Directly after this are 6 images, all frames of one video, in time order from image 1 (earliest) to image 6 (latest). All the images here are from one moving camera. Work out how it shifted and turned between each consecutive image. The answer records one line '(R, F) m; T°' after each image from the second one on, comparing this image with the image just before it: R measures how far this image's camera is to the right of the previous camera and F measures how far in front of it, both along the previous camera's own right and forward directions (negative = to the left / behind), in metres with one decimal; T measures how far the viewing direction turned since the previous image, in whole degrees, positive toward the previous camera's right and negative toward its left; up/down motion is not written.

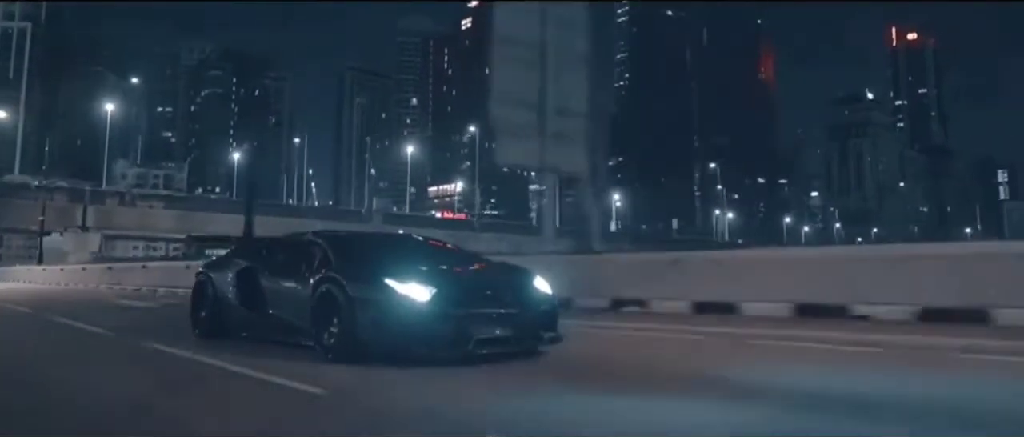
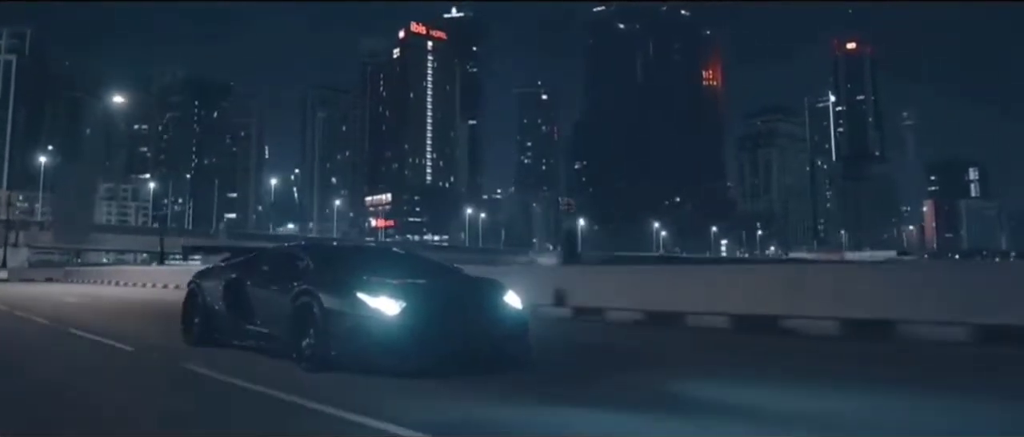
(-0.2, -0.4) m; +3°
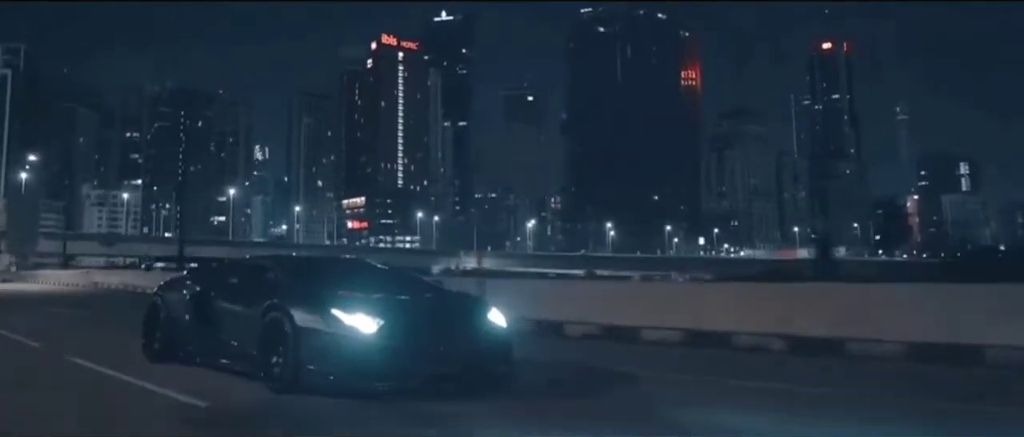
(0.0, +0.5) m; +1°
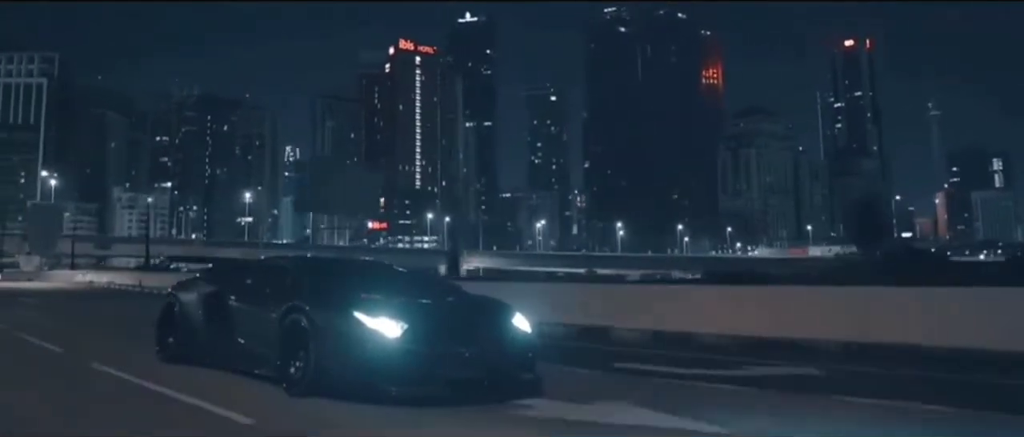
(0.0, +0.2) m; -1°
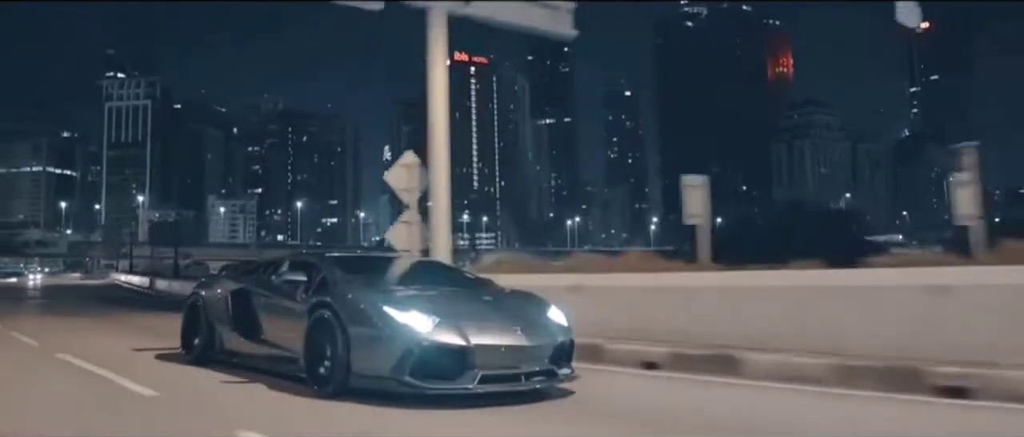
(+0.3, +0.2) m; -4°
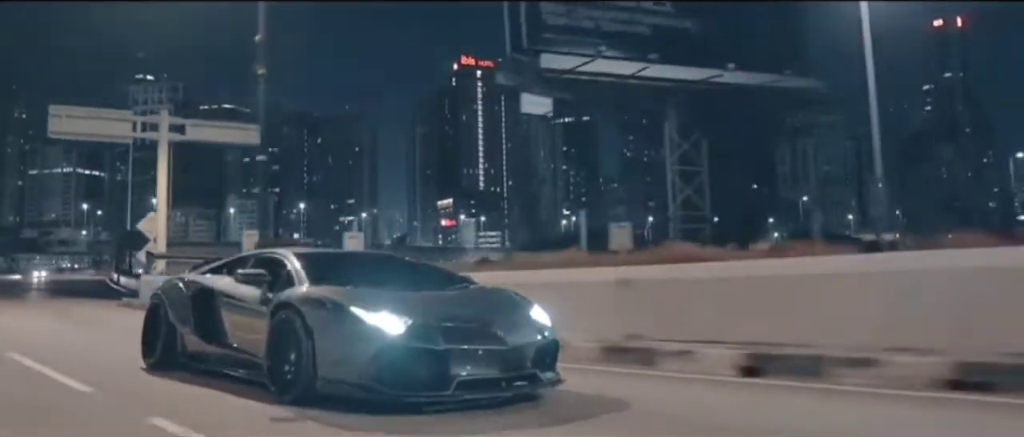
(+0.2, +0.6) m; -1°
